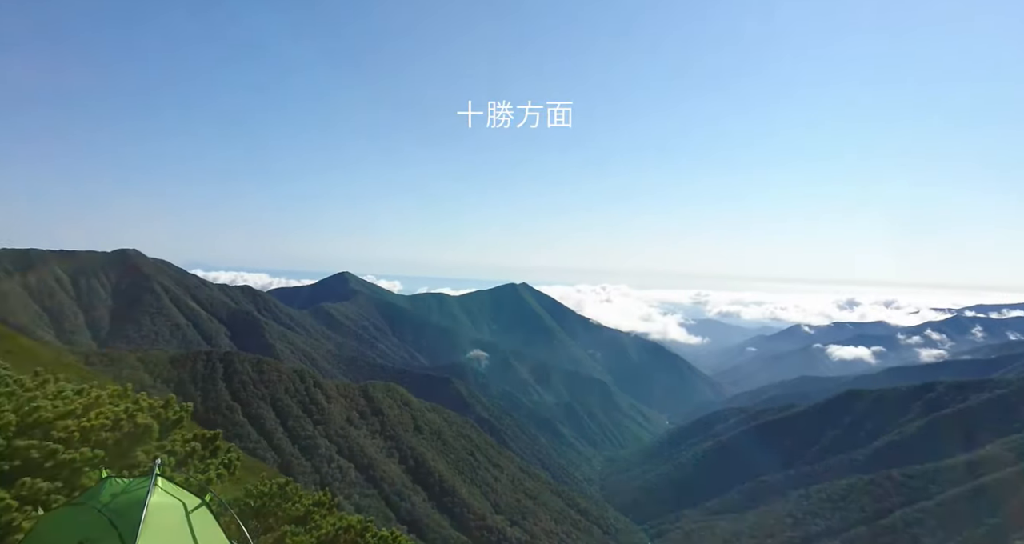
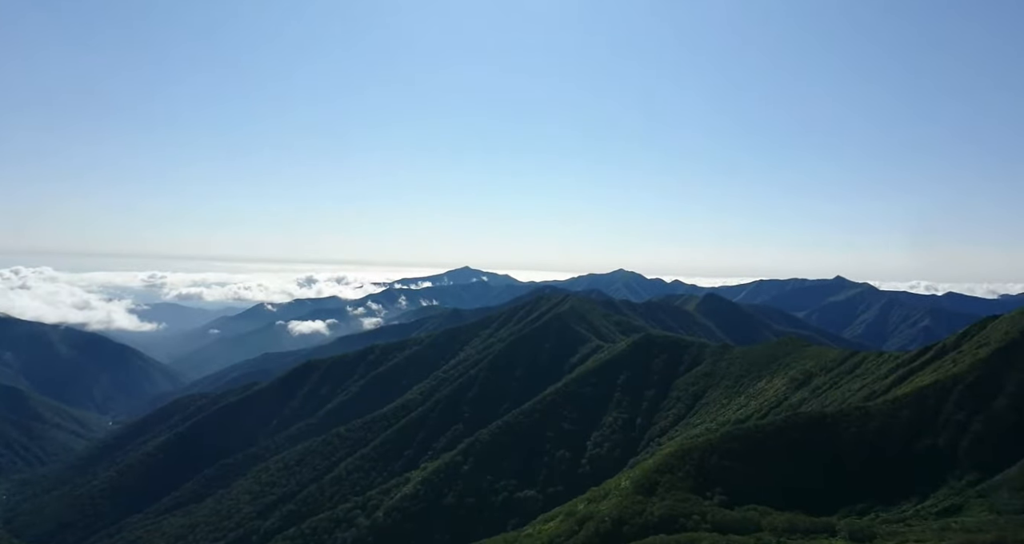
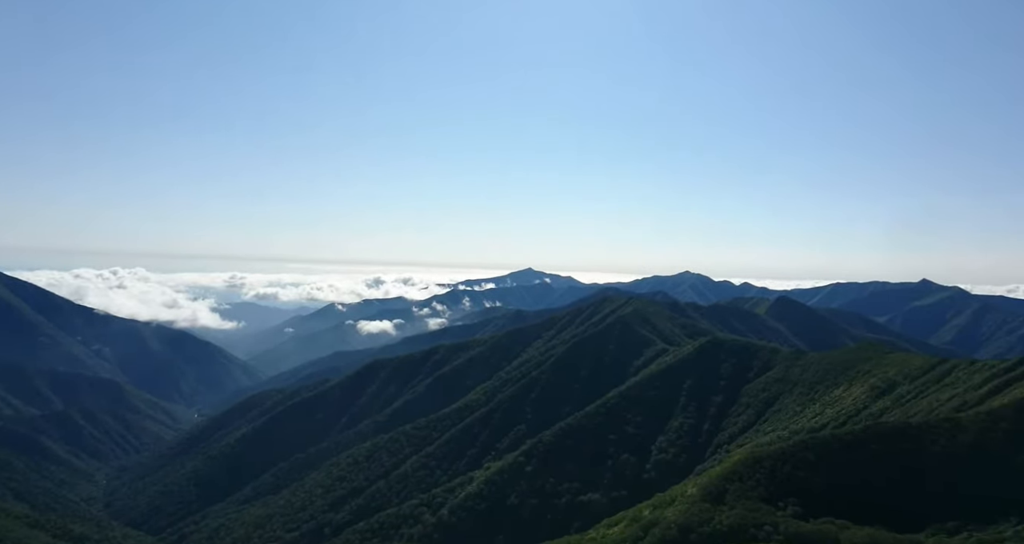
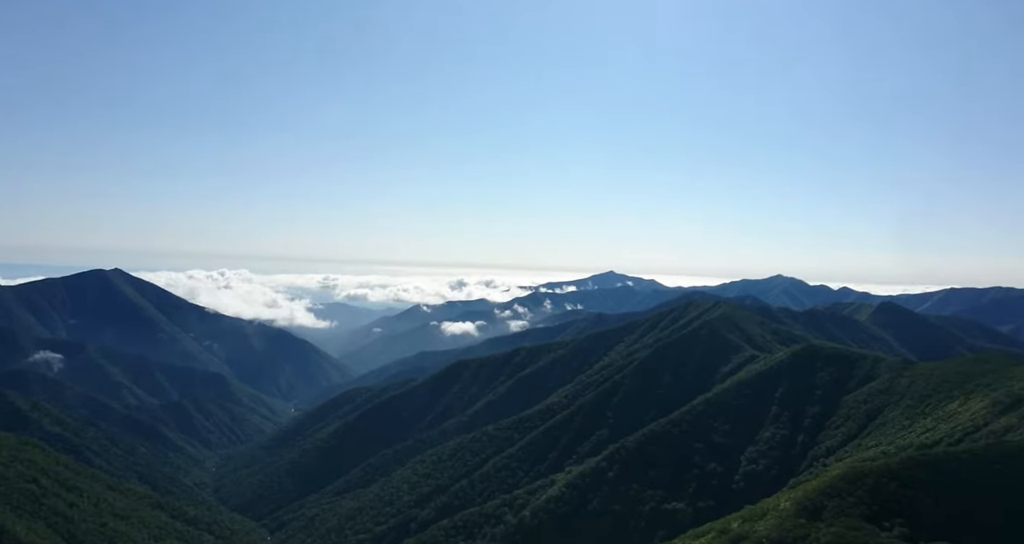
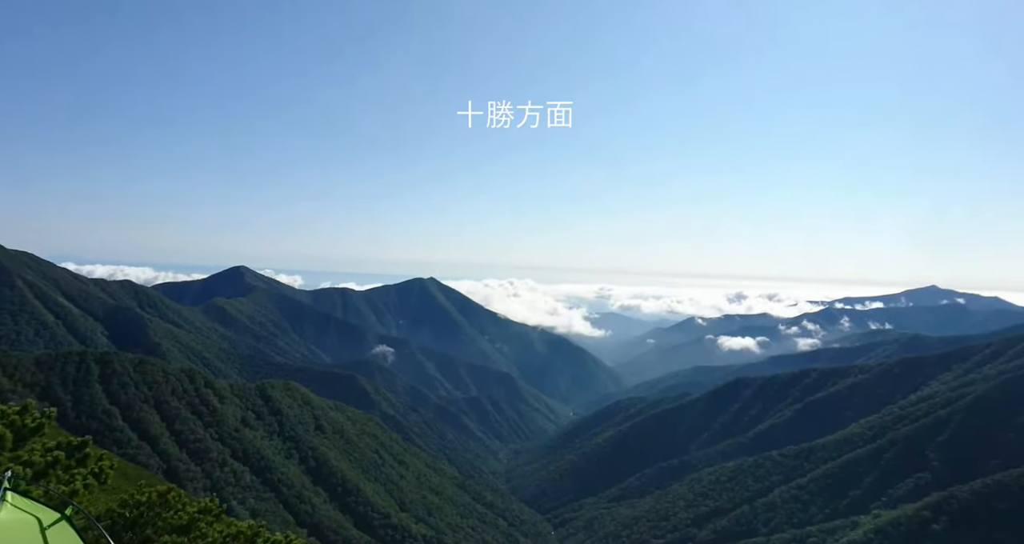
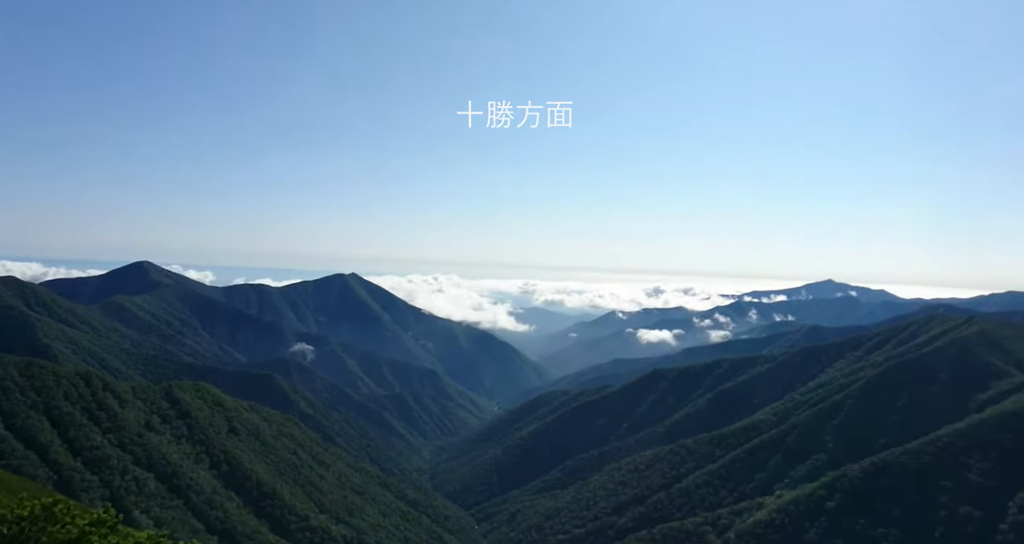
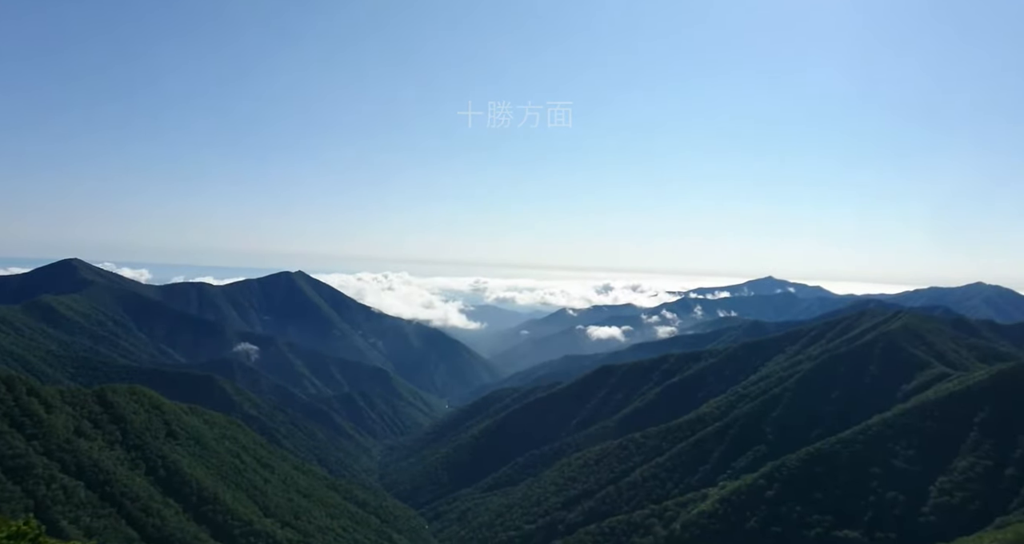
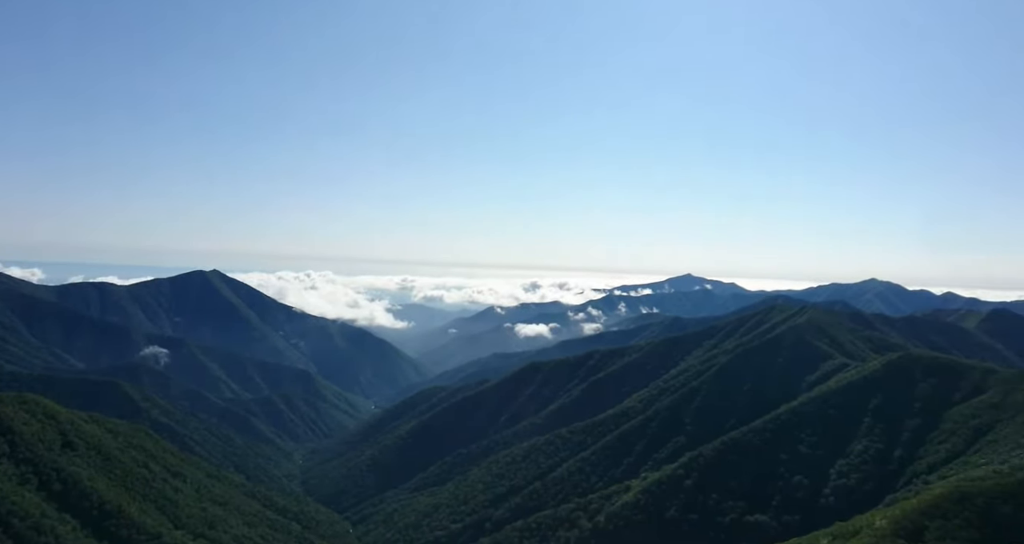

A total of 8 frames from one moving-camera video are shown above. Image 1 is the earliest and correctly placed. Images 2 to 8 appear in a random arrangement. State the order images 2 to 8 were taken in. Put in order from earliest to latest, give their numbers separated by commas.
5, 6, 7, 8, 4, 3, 2
